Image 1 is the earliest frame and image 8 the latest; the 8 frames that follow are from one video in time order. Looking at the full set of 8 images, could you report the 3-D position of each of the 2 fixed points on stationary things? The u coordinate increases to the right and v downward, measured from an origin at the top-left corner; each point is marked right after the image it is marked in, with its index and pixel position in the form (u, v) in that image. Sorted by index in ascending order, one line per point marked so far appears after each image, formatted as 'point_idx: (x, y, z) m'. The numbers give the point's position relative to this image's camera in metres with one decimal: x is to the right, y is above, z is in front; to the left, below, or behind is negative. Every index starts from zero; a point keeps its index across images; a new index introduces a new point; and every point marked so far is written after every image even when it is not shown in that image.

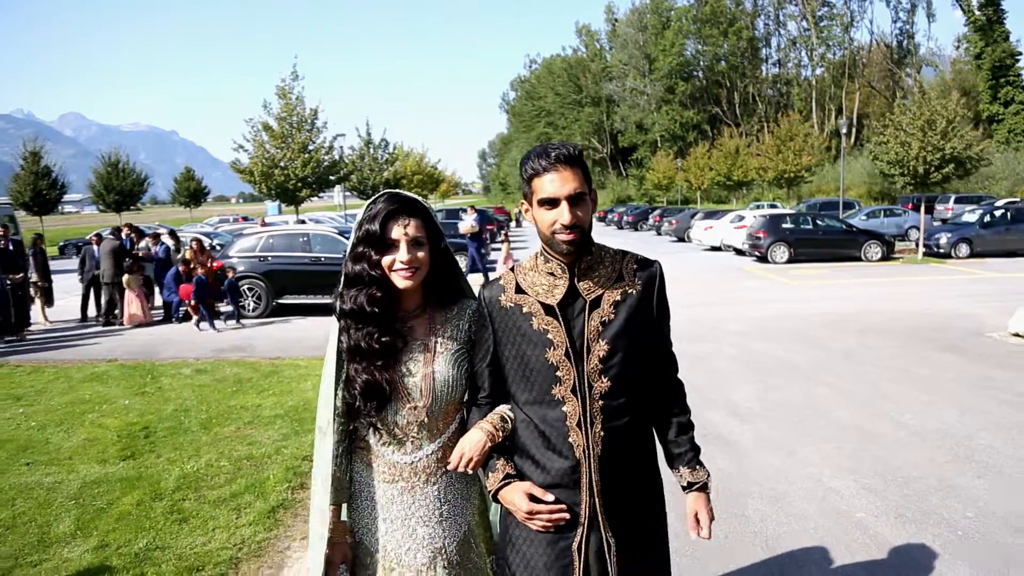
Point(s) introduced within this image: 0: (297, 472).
0: (-1.5, -1.3, +5.3) m
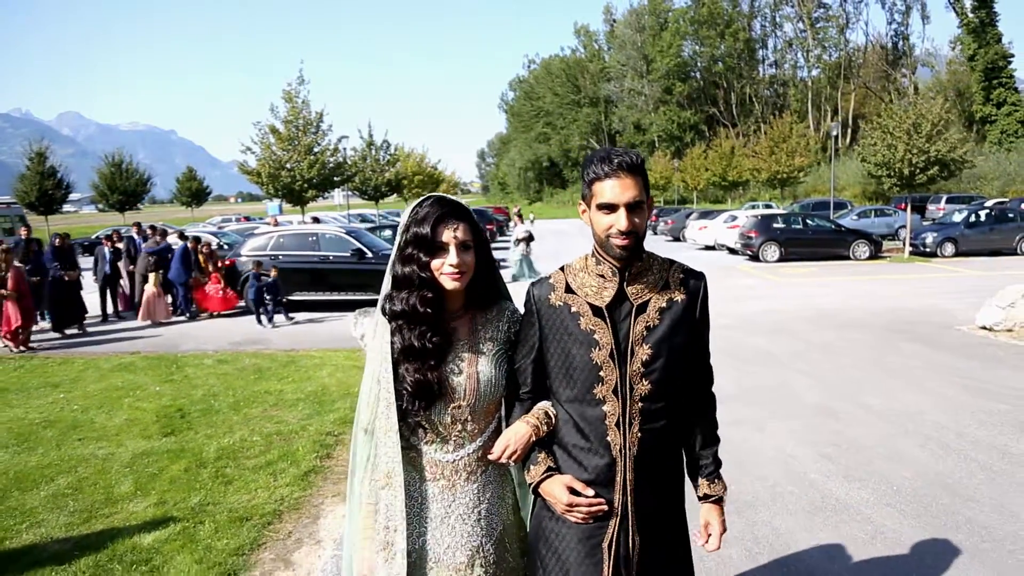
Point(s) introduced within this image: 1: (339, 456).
0: (-1.5, -1.2, +6.0) m
1: (-1.3, -1.3, +5.8) m
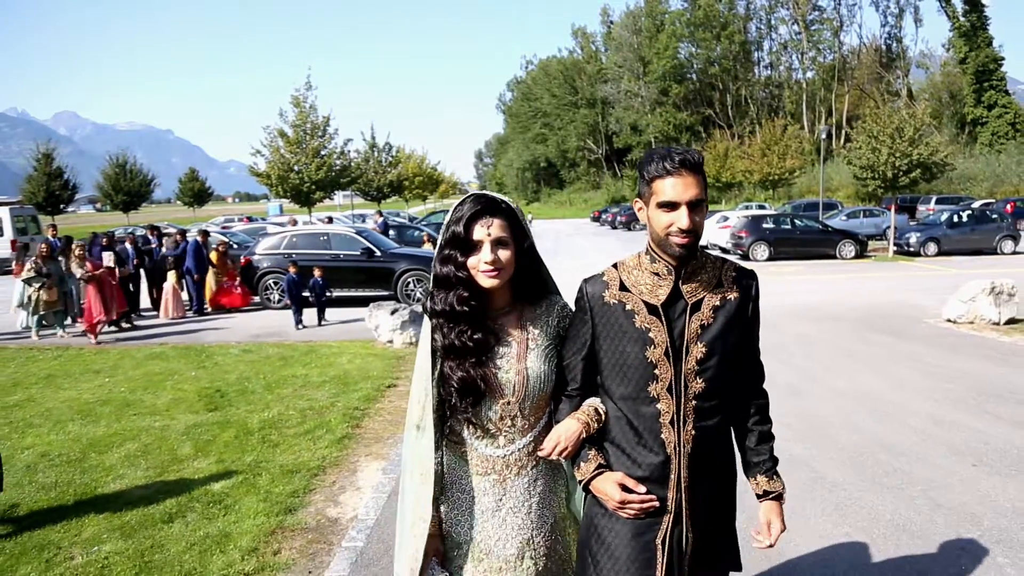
0: (-1.5, -1.2, +6.9) m
1: (-1.3, -1.2, +6.7) m
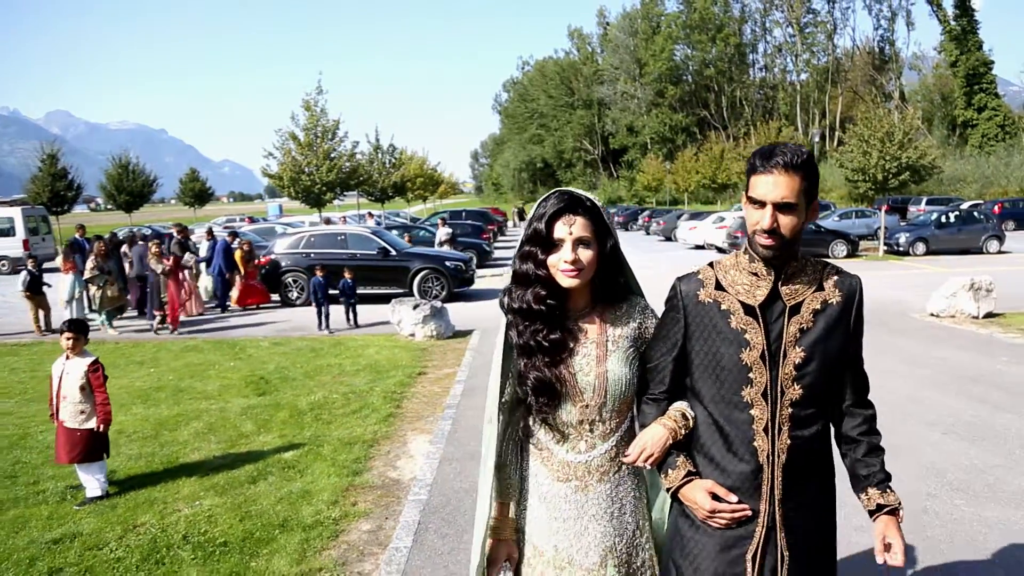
0: (-1.2, -1.1, +7.6) m
1: (-1.0, -1.2, +7.4) m
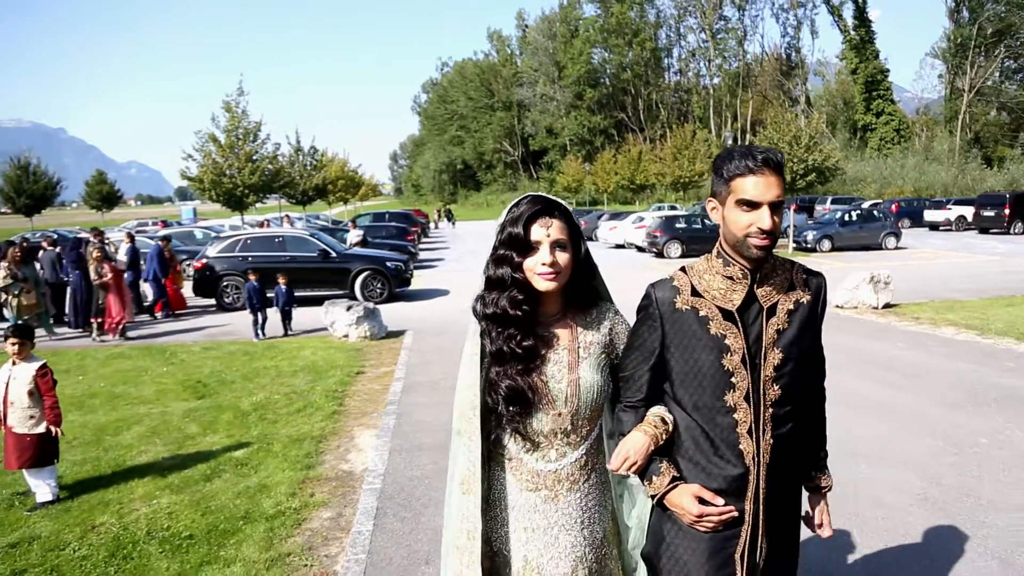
0: (-1.8, -1.1, +7.8) m
1: (-1.6, -1.2, +7.6) m
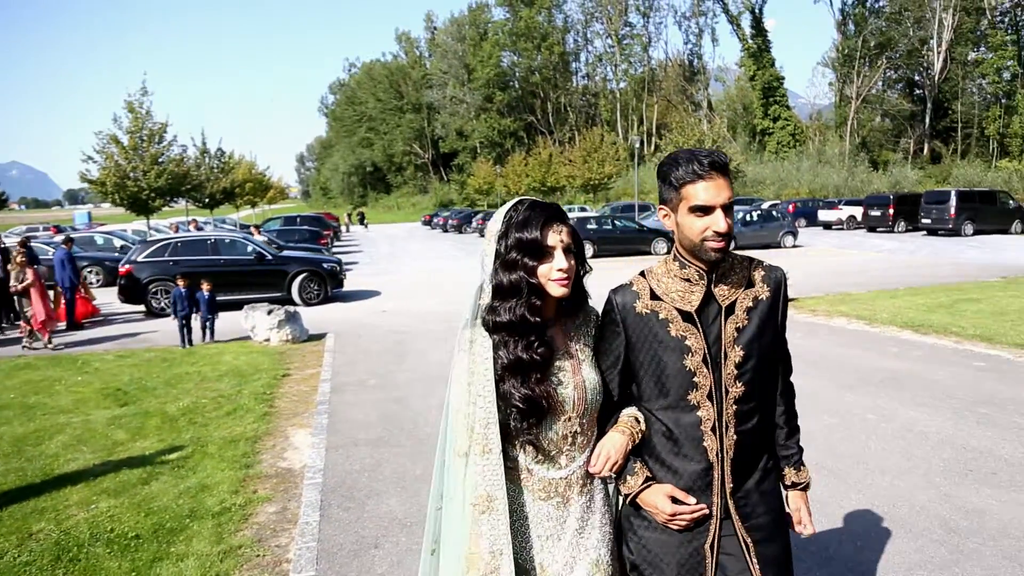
0: (-2.6, -1.2, +7.8) m
1: (-2.4, -1.2, +7.7) m
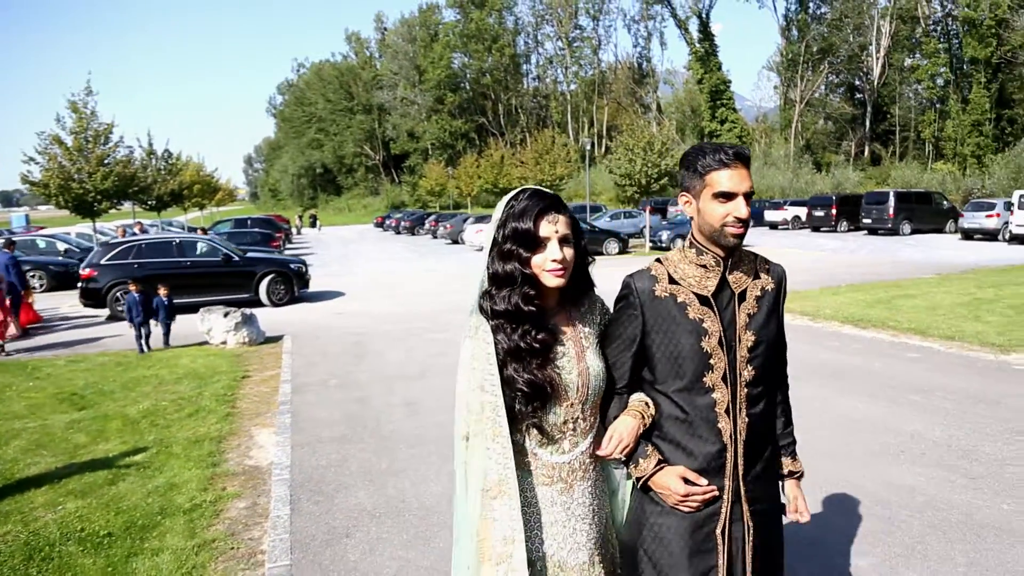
0: (-3.0, -1.2, +7.8) m
1: (-2.8, -1.2, +7.7) m
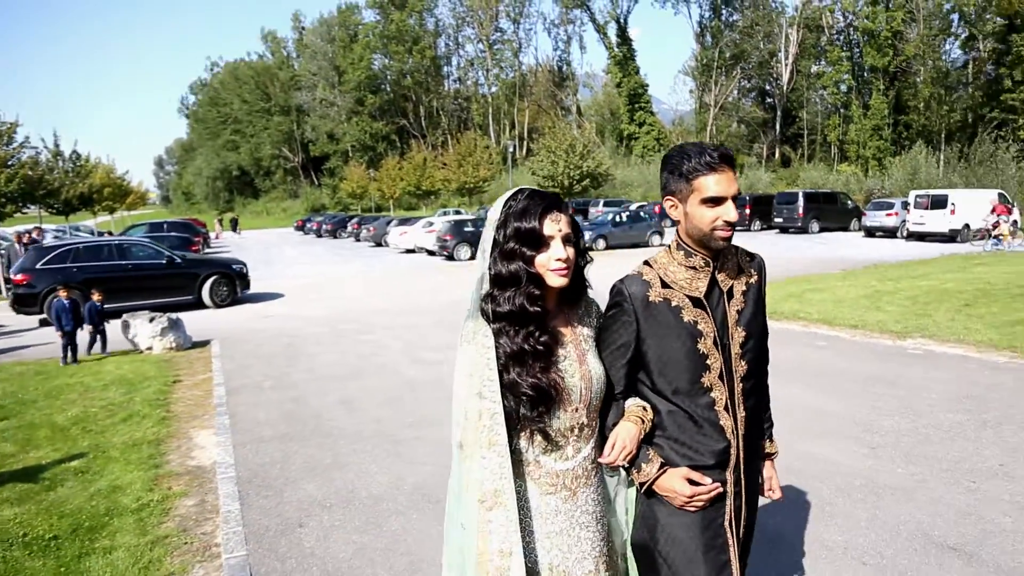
0: (-3.6, -1.2, +7.8) m
1: (-3.4, -1.2, +7.6) m
